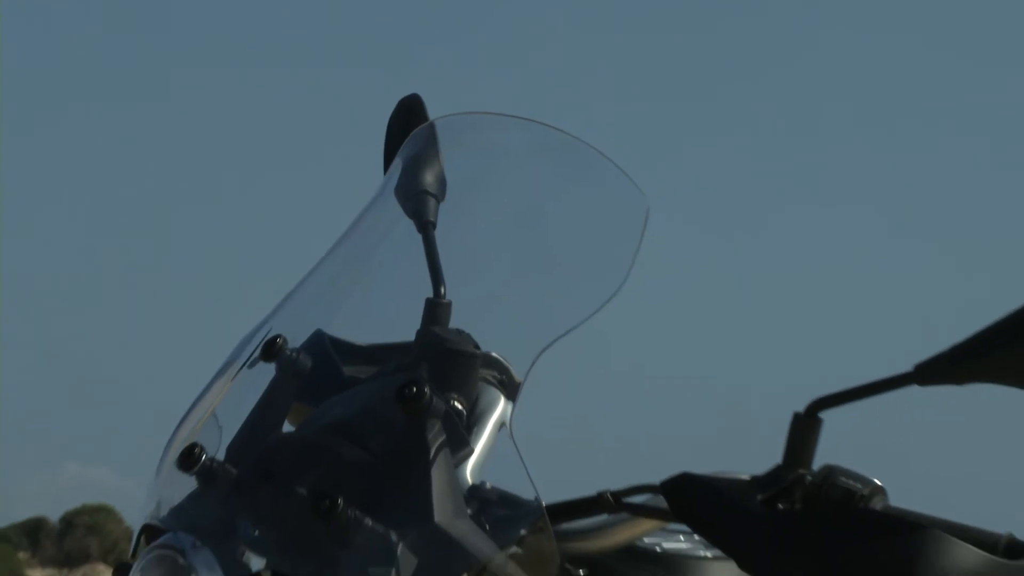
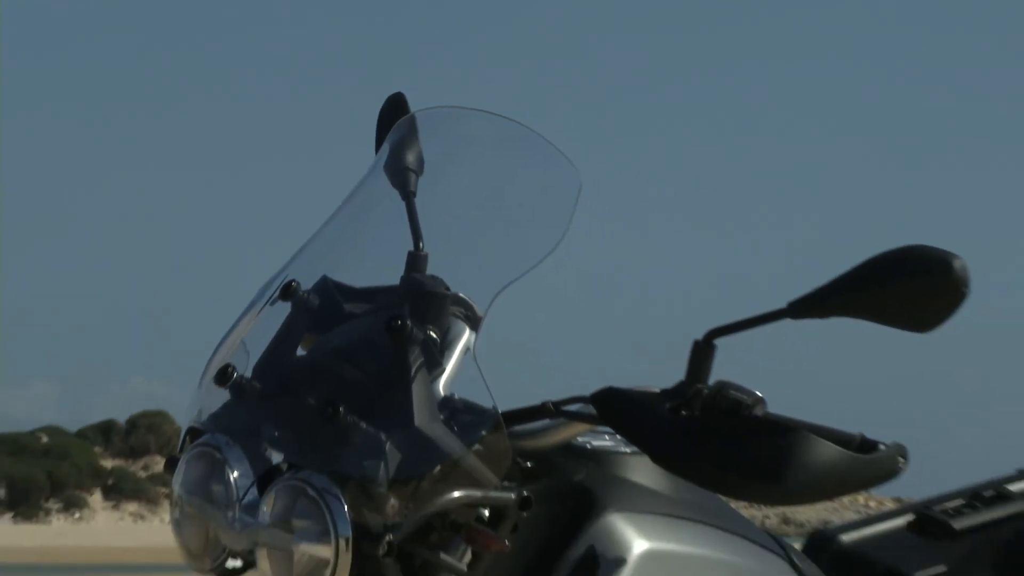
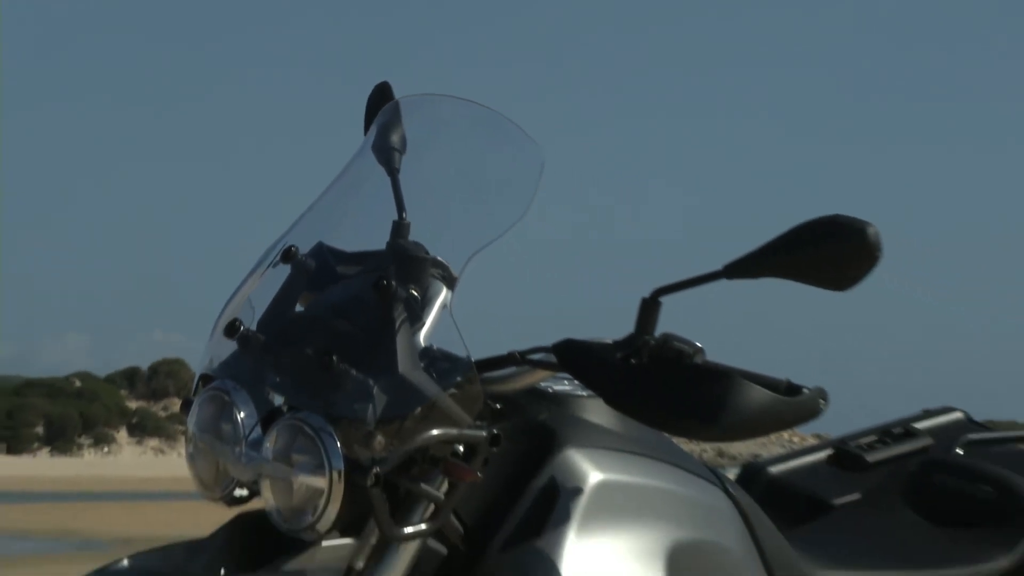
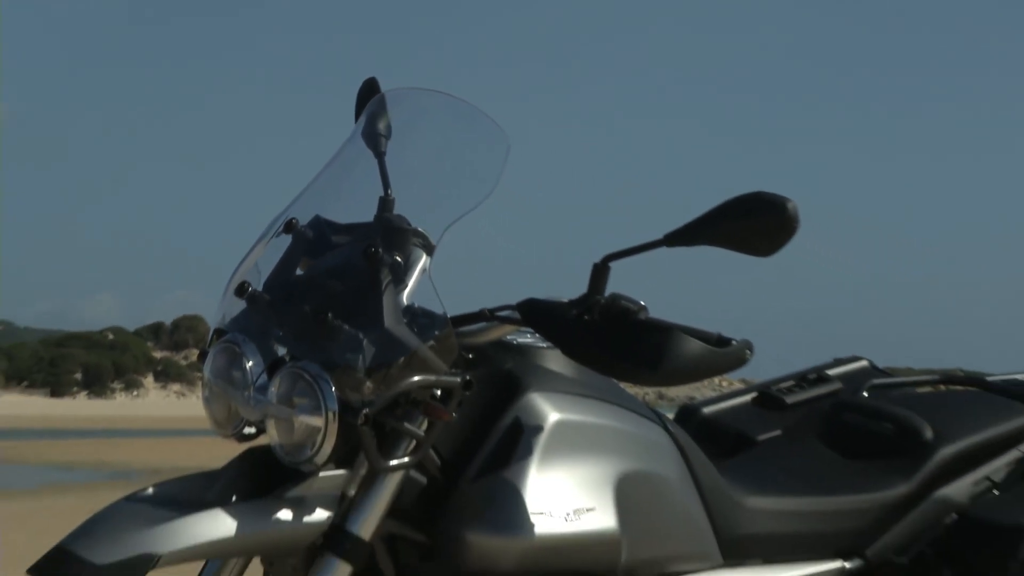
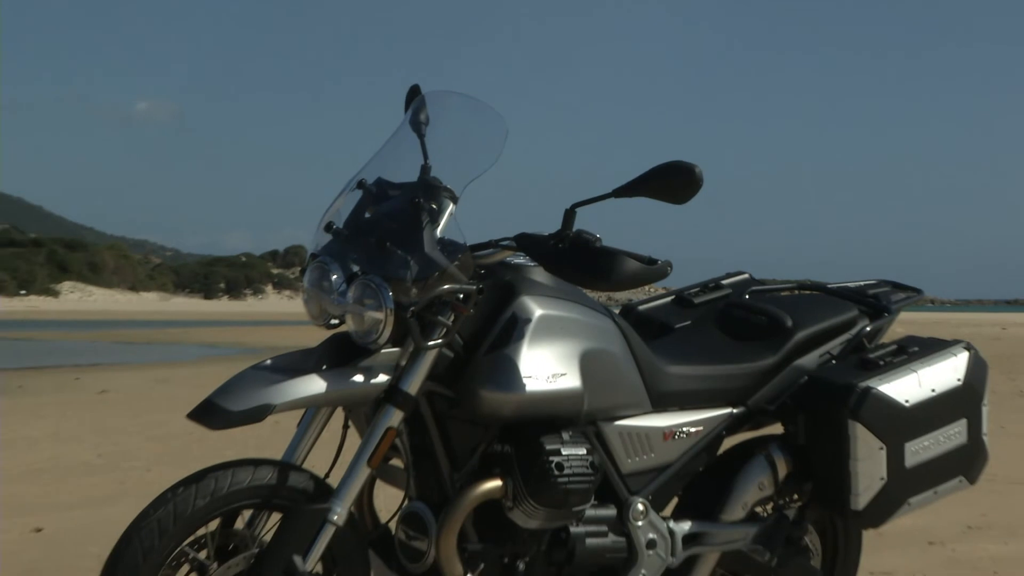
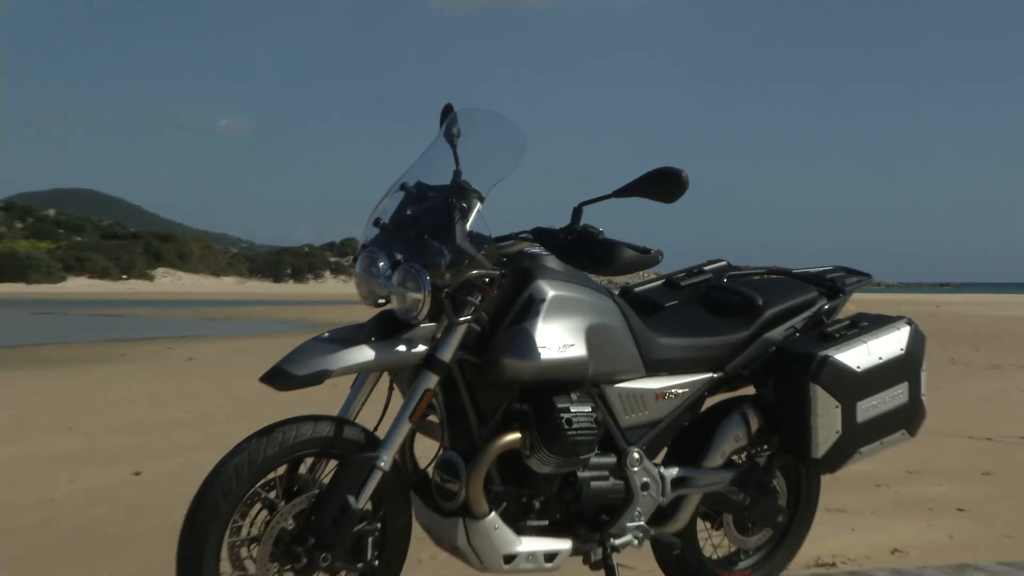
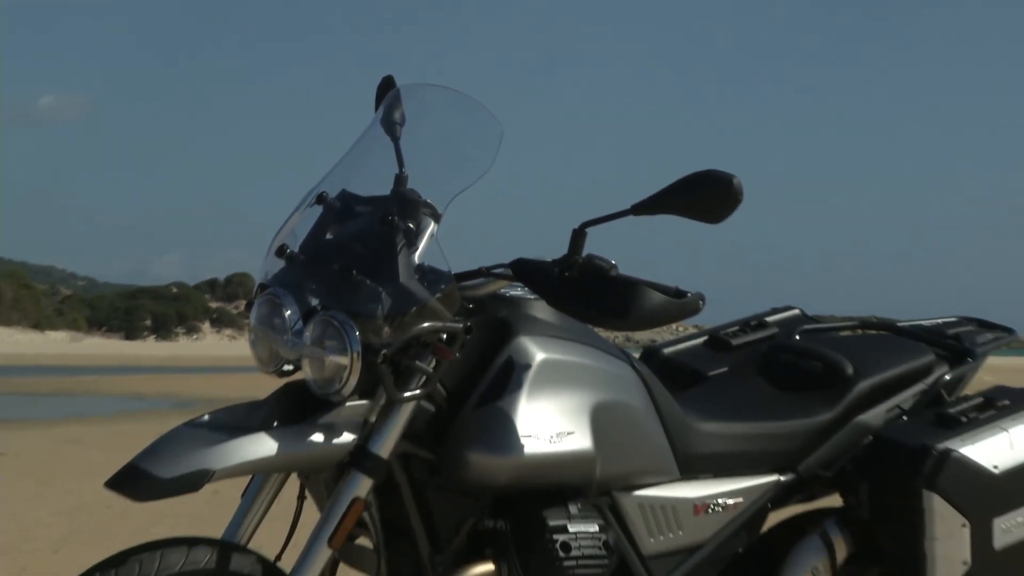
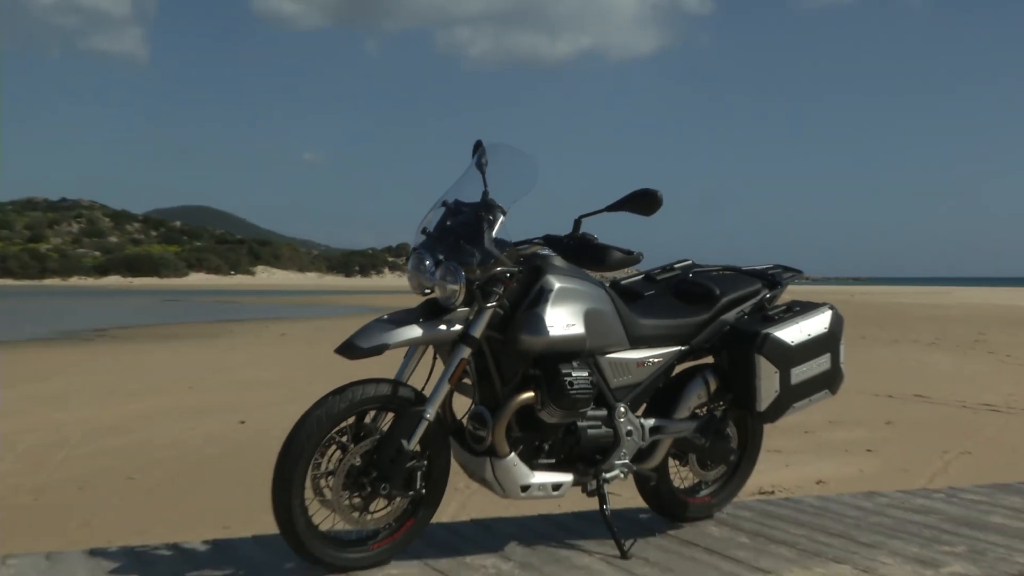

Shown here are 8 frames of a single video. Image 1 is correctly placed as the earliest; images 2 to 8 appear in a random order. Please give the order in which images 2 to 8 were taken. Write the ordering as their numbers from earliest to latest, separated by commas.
2, 3, 4, 7, 5, 6, 8
